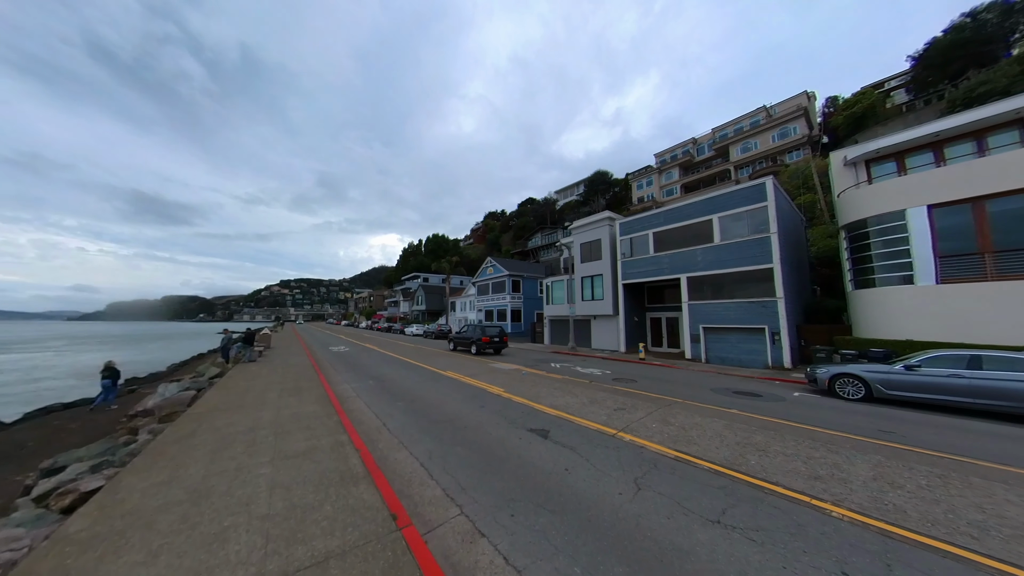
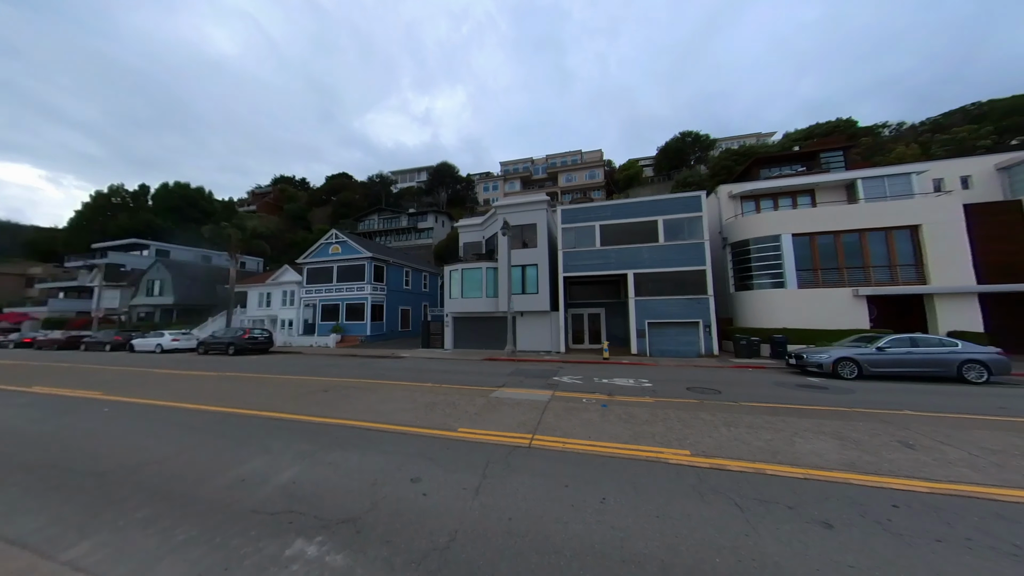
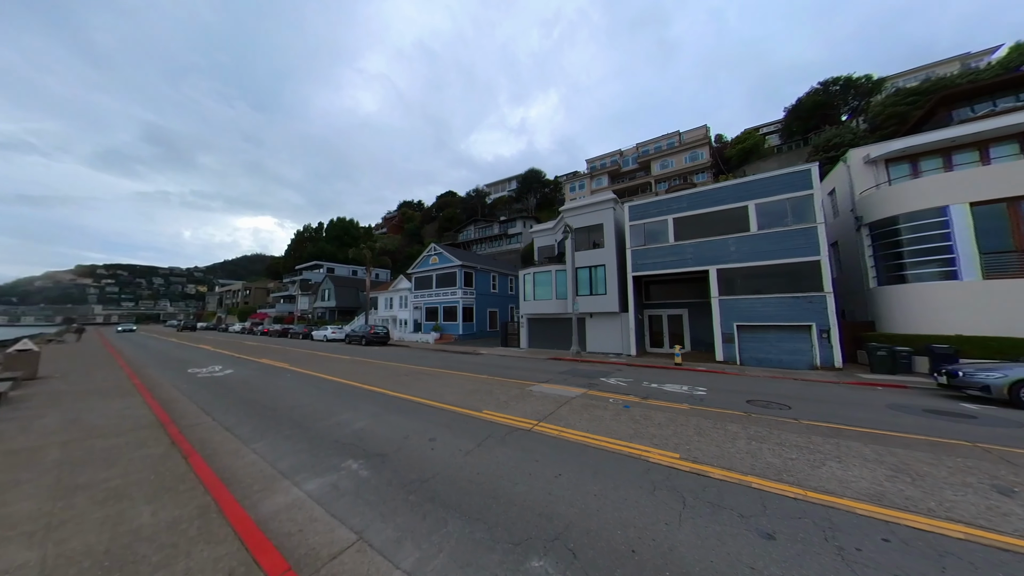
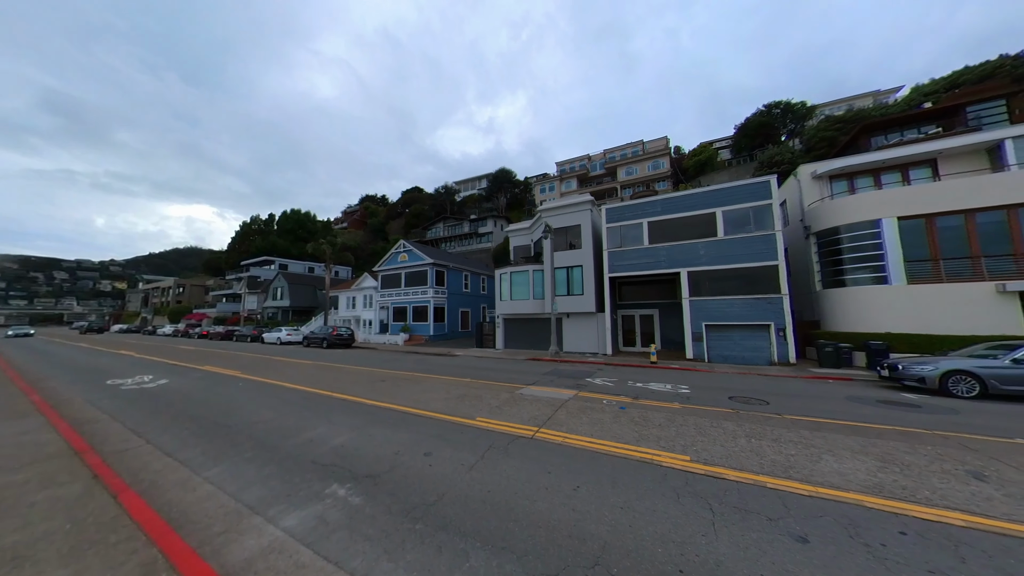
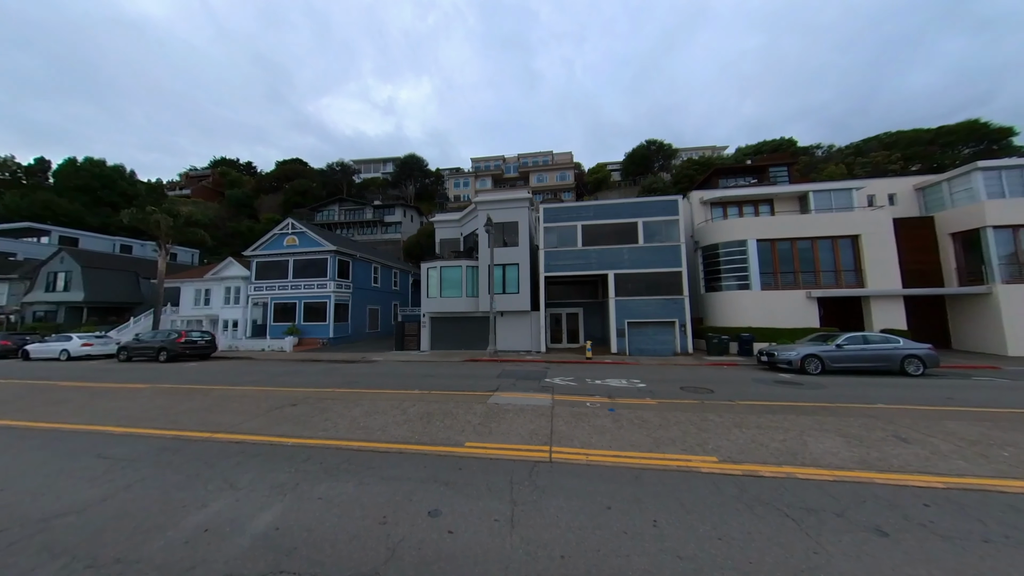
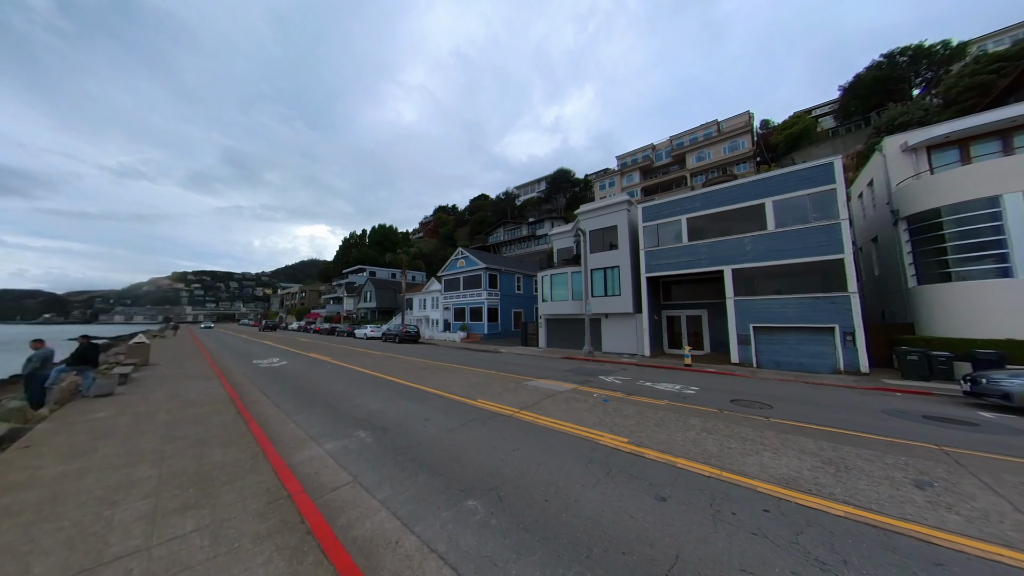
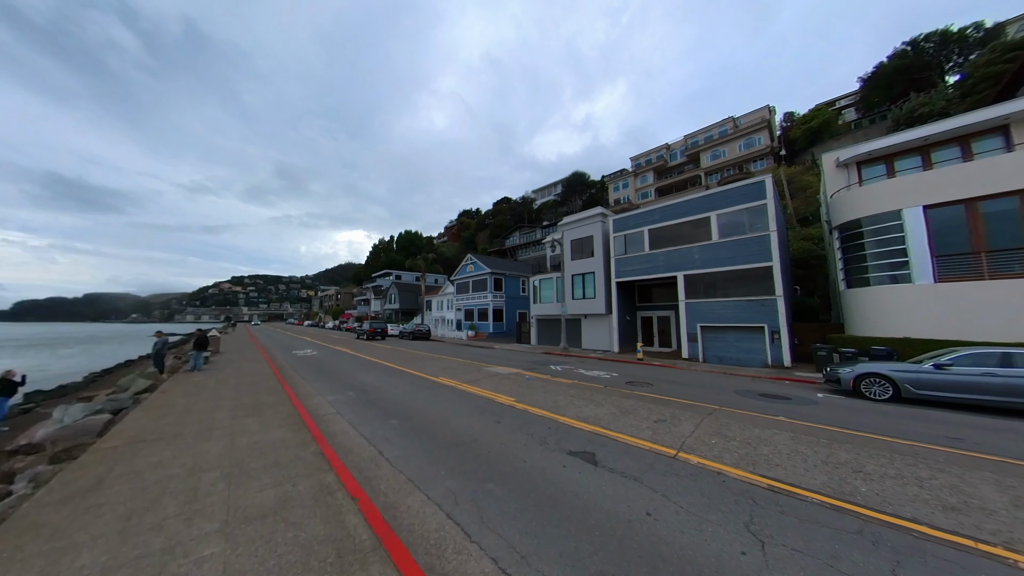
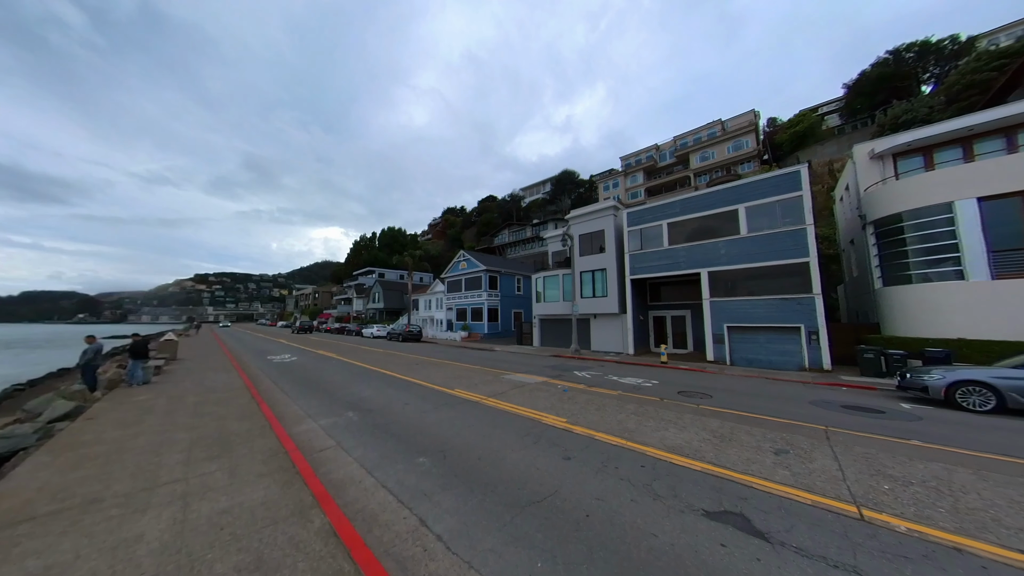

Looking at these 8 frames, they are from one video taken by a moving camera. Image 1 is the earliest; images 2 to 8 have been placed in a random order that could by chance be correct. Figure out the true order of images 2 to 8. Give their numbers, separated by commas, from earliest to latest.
7, 8, 6, 3, 4, 2, 5
